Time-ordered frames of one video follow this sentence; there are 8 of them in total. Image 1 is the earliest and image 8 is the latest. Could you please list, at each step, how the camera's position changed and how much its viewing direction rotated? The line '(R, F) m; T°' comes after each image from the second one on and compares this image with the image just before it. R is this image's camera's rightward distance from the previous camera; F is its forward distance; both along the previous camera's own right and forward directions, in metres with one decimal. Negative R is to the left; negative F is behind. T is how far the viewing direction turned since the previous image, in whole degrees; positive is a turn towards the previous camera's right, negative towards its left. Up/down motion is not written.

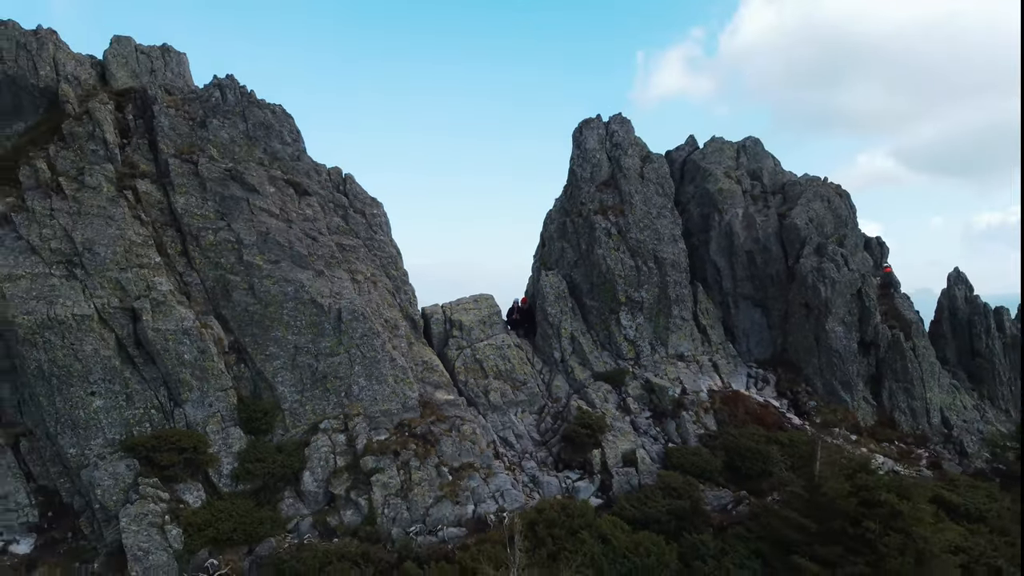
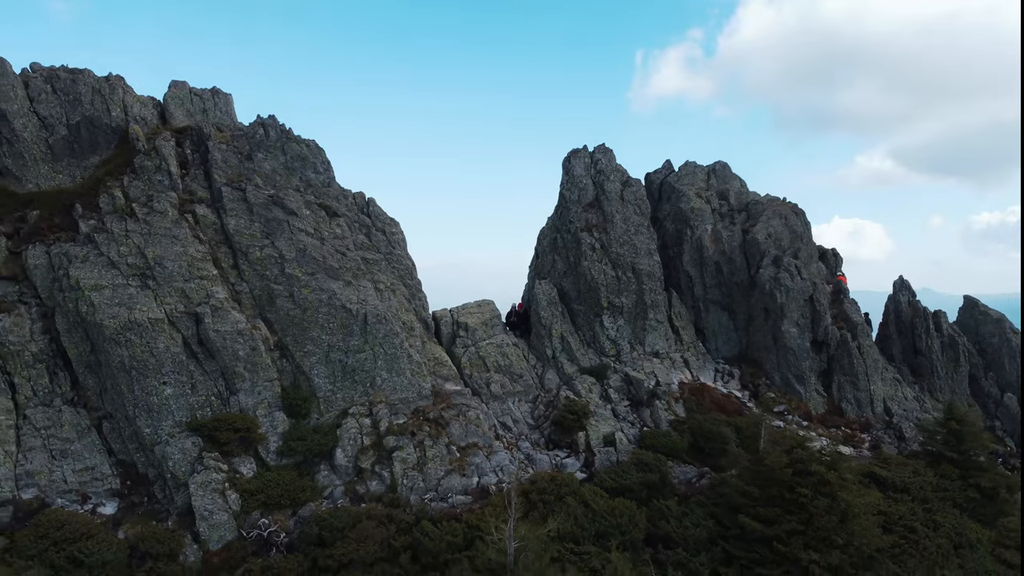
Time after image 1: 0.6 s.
(+0.1, -4.1) m; 0°
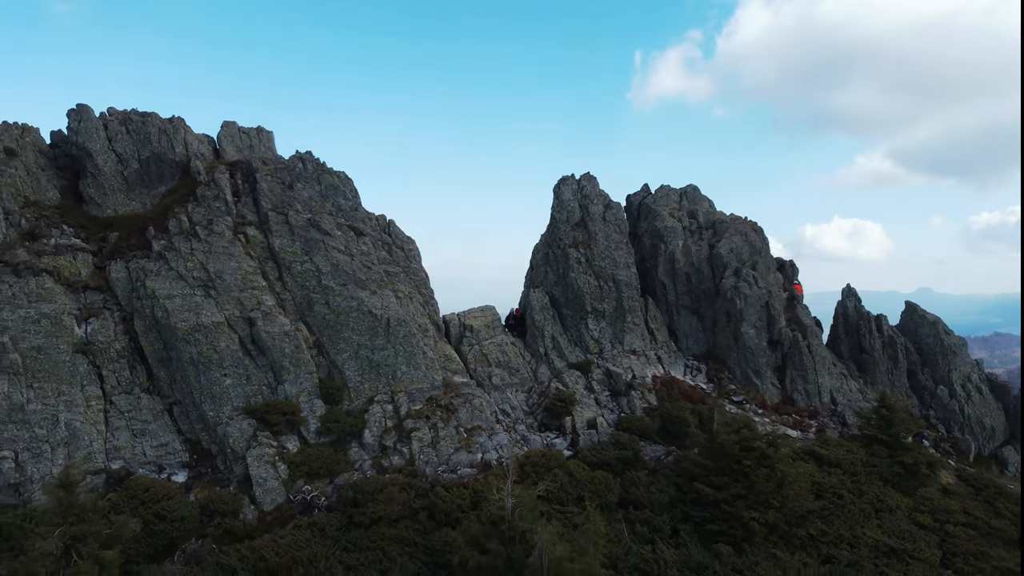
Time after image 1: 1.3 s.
(+0.1, -5.1) m; 0°
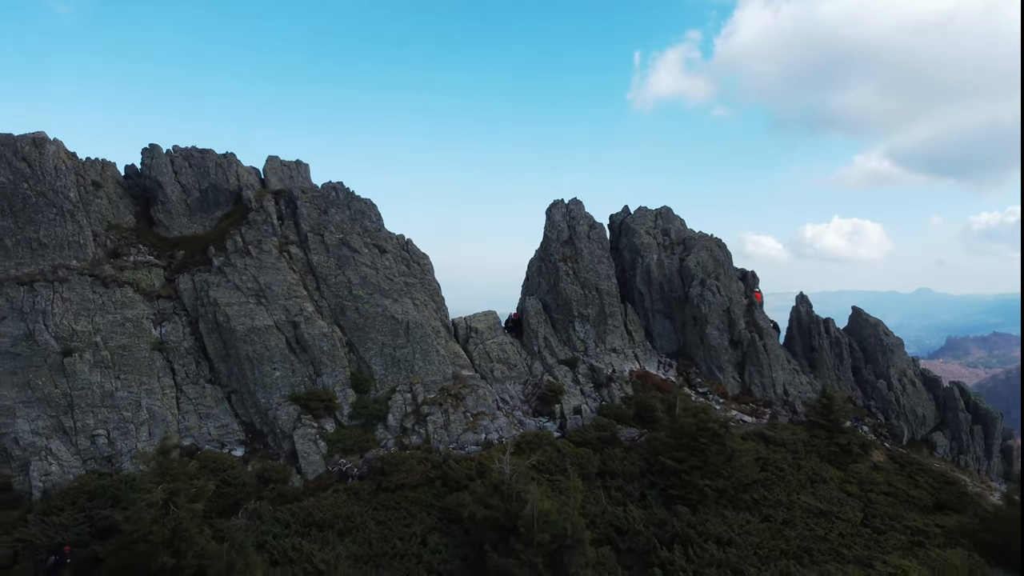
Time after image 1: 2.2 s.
(+0.1, -6.1) m; 0°
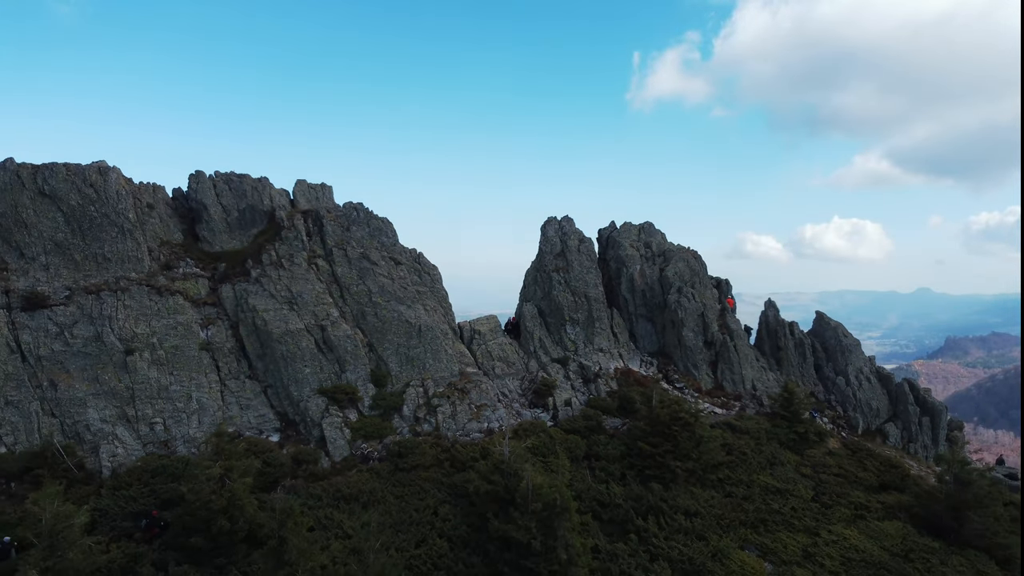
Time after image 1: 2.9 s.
(+0.1, -5.4) m; 0°
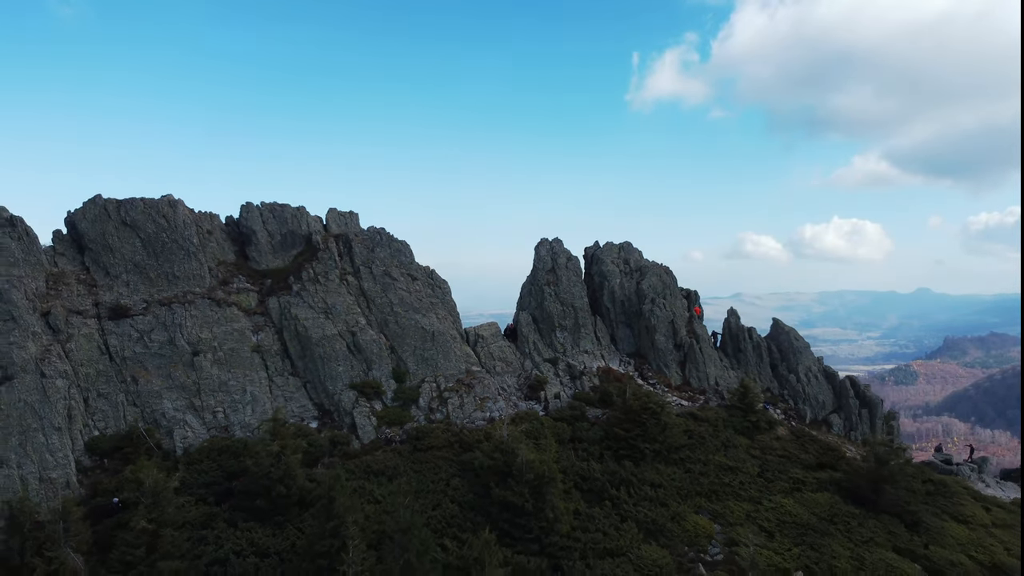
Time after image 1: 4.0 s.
(+0.1, -8.2) m; 0°
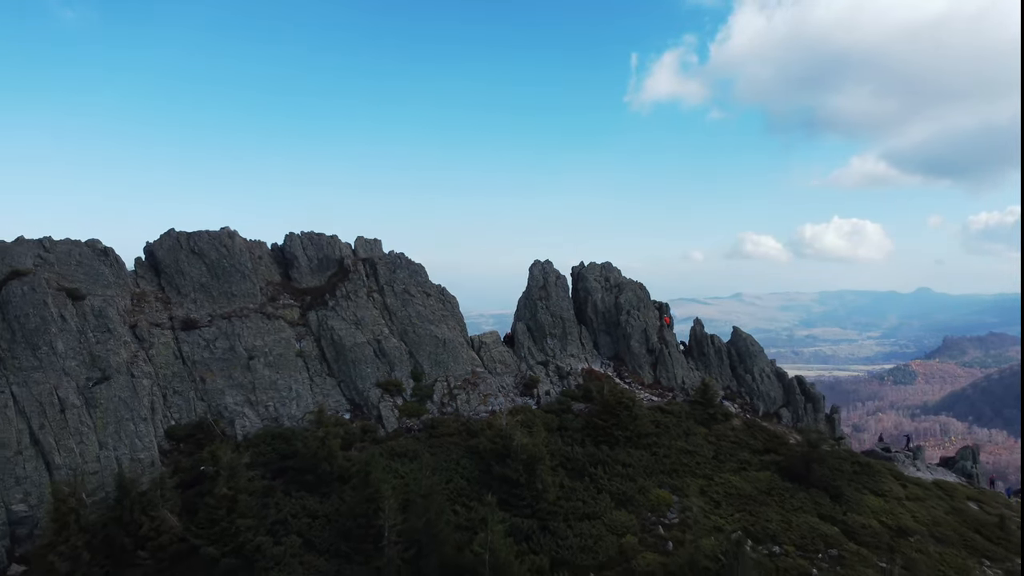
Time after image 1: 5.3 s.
(+0.2, -10.3) m; 0°
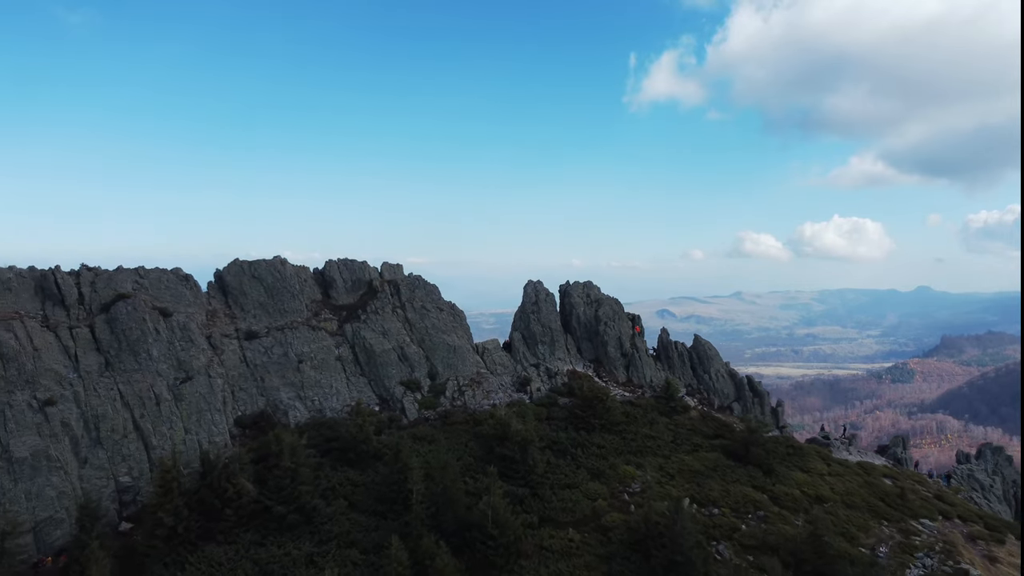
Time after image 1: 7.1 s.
(+0.3, -13.9) m; 0°
